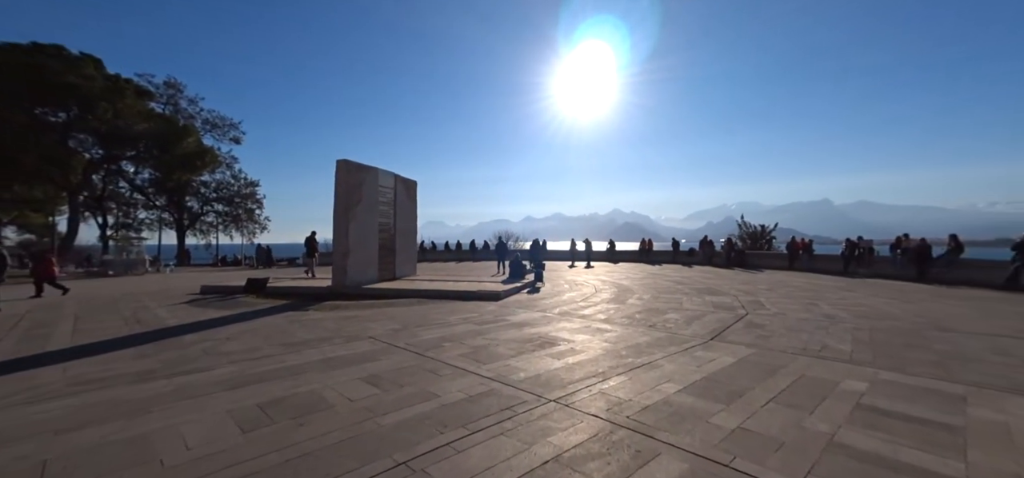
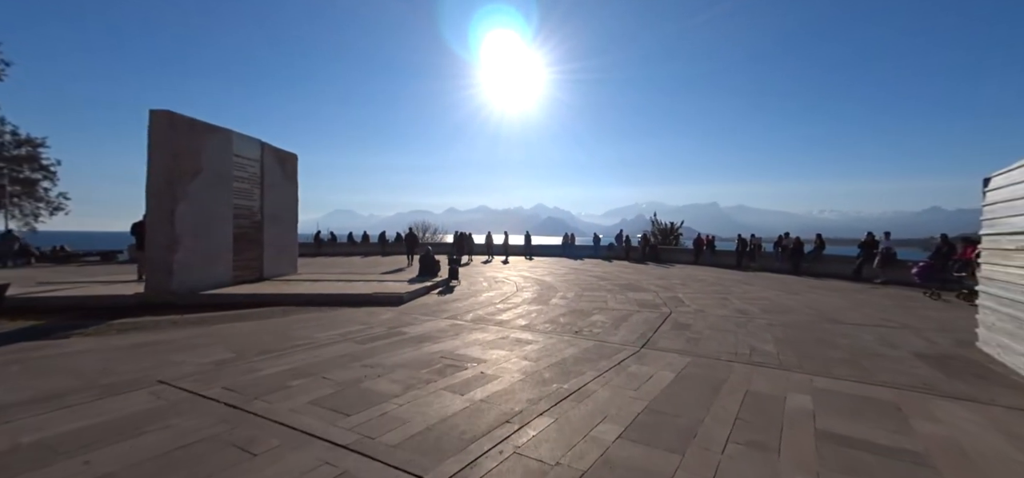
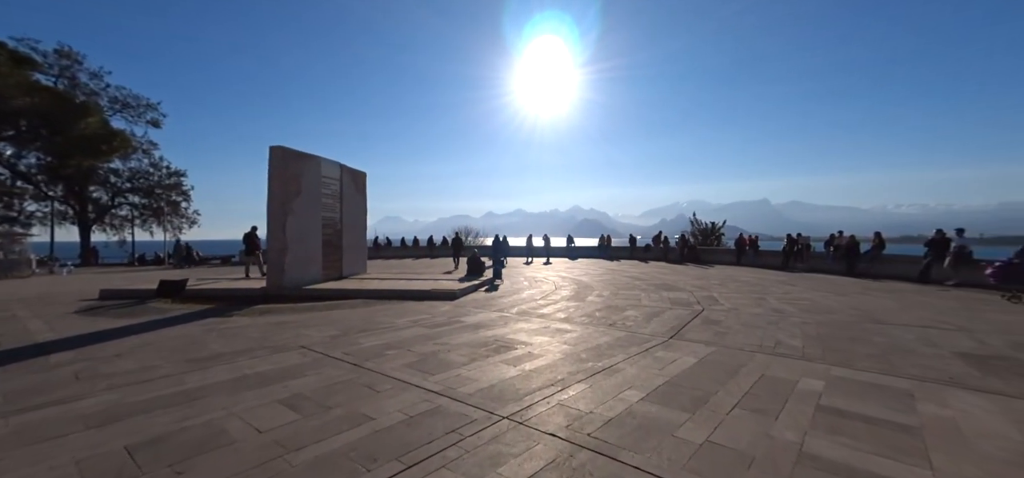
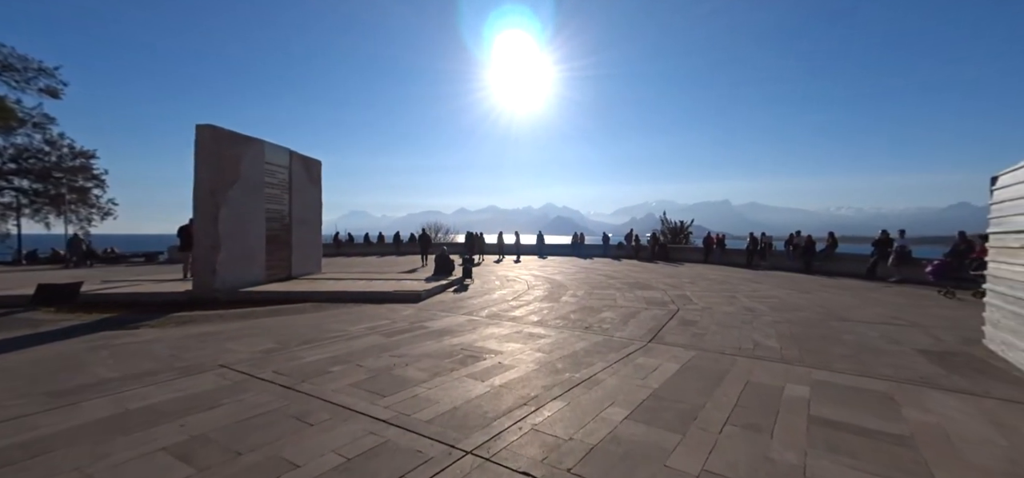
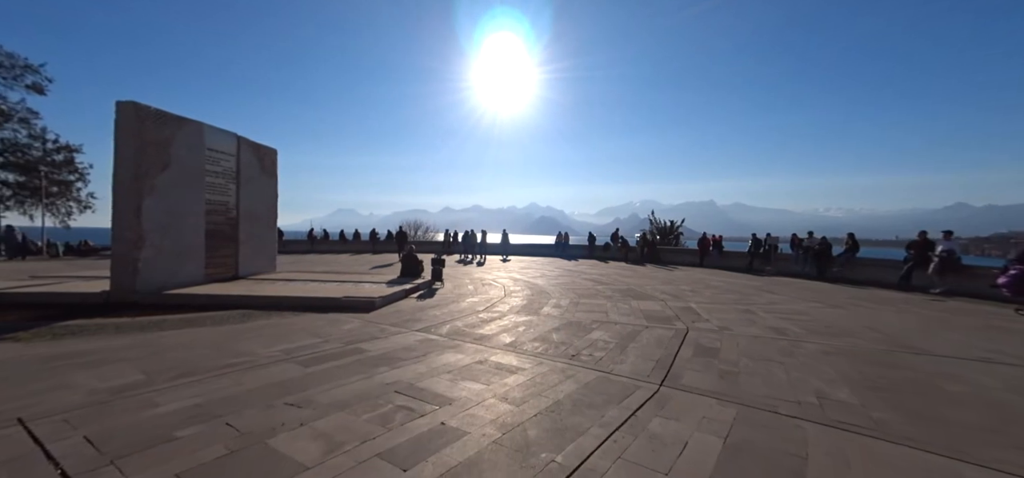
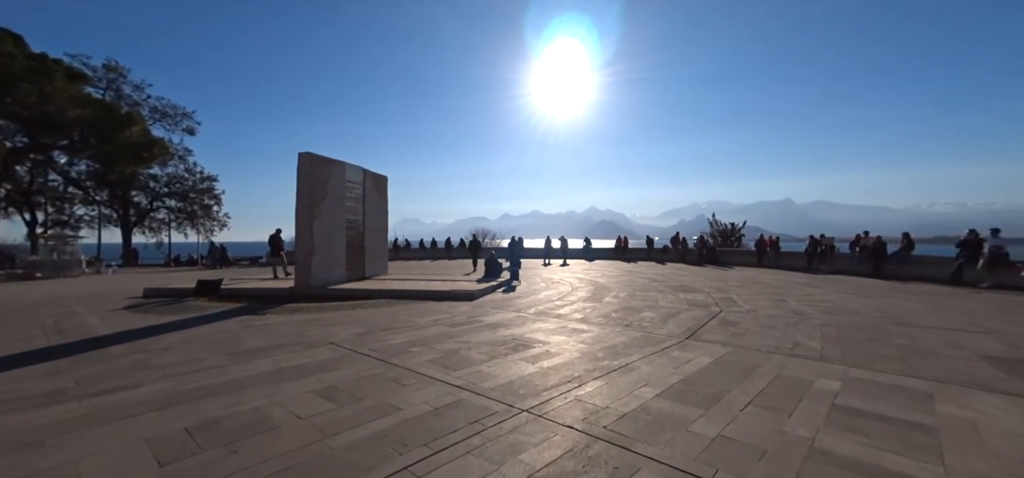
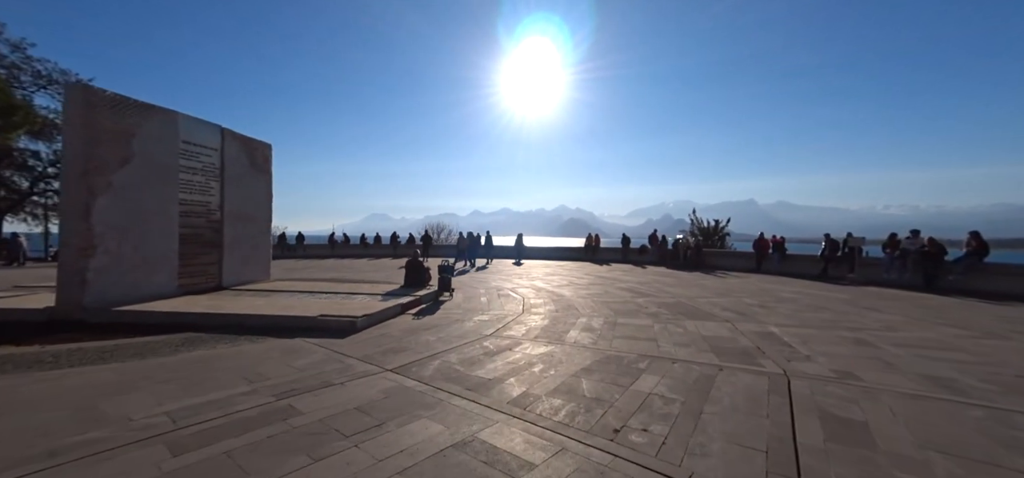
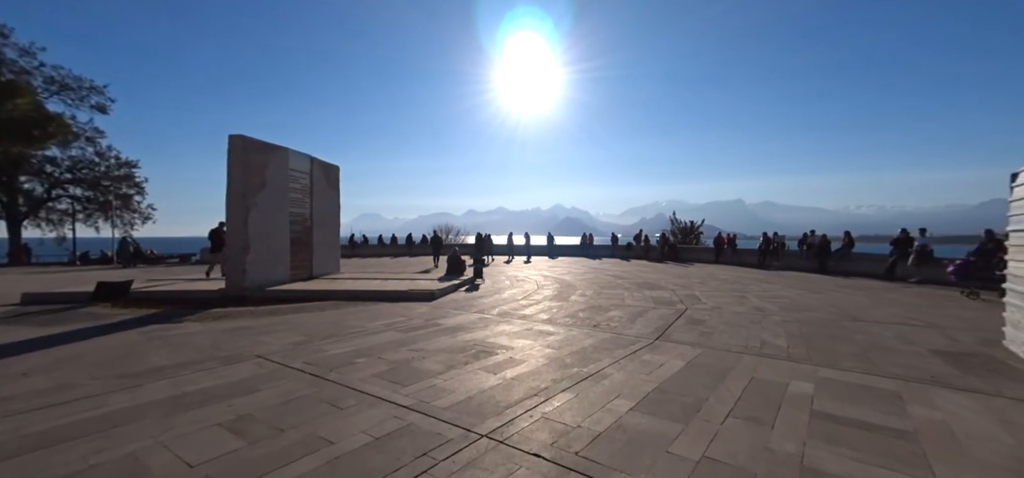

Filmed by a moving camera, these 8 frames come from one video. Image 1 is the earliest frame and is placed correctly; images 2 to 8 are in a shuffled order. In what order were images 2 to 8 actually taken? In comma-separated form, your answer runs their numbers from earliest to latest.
6, 3, 8, 4, 2, 5, 7
